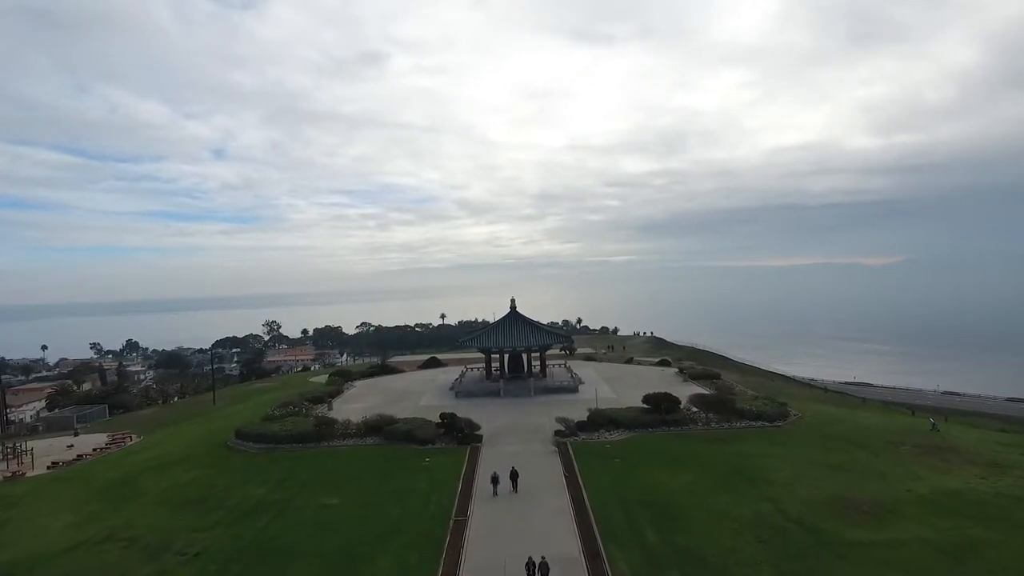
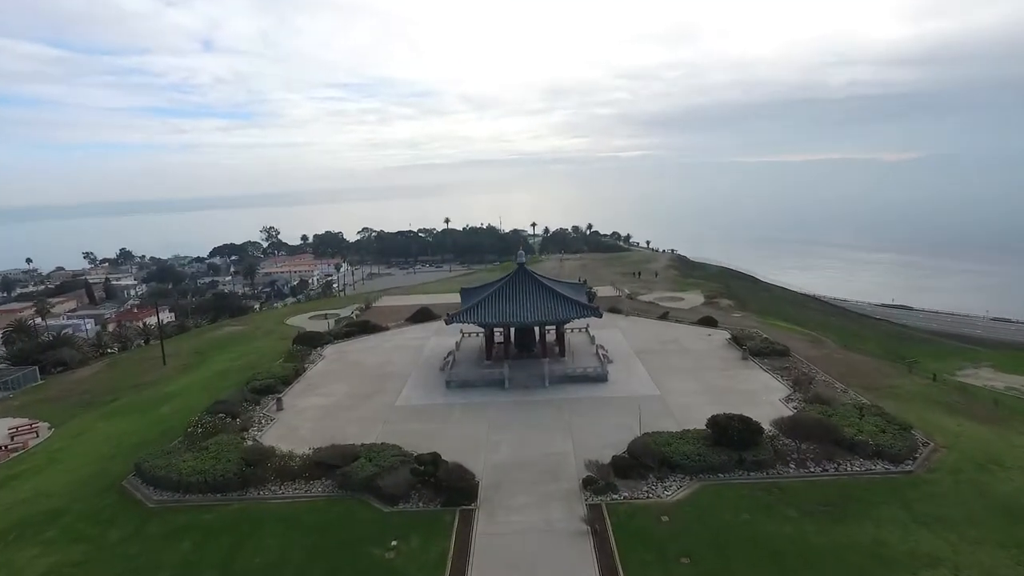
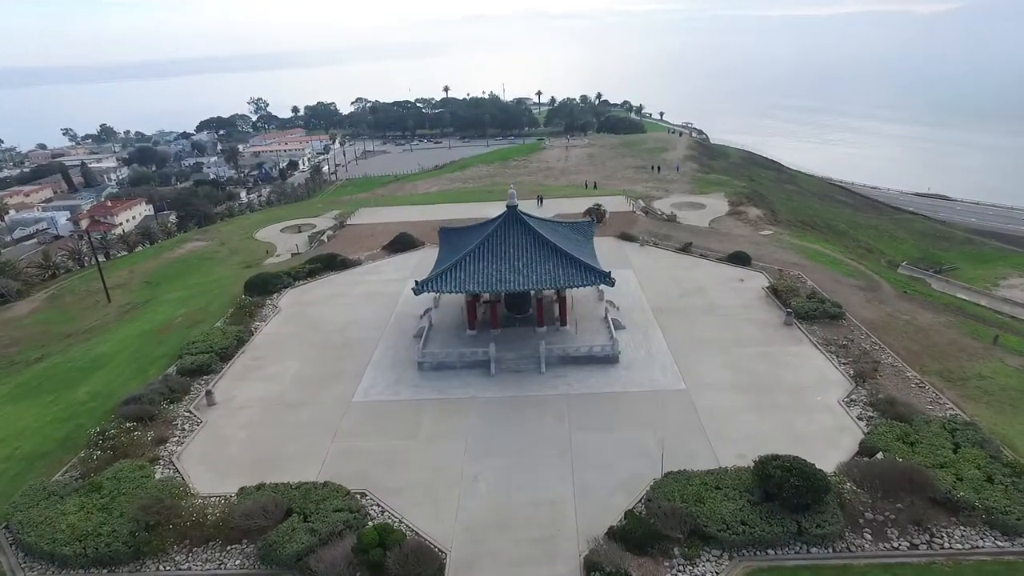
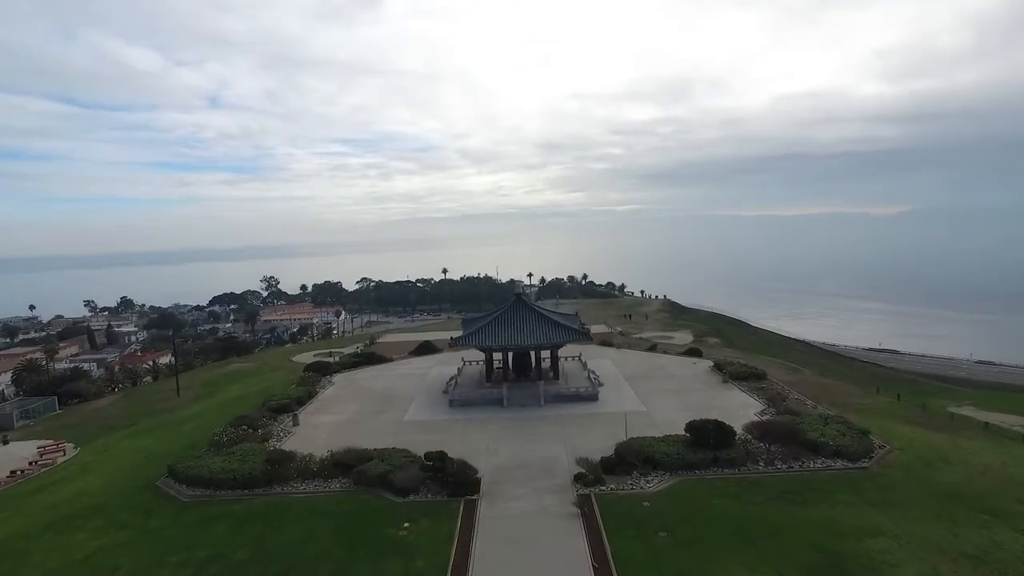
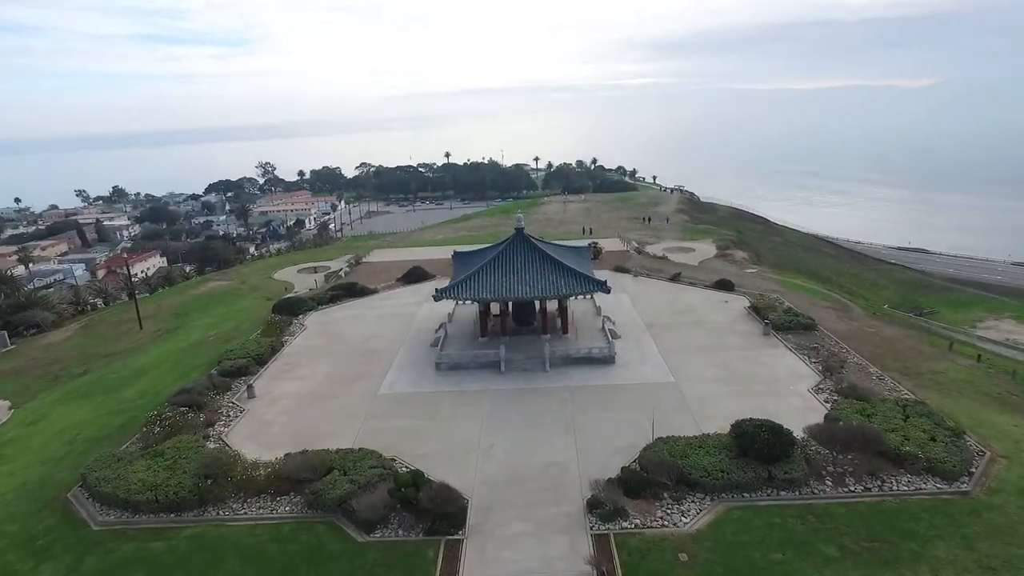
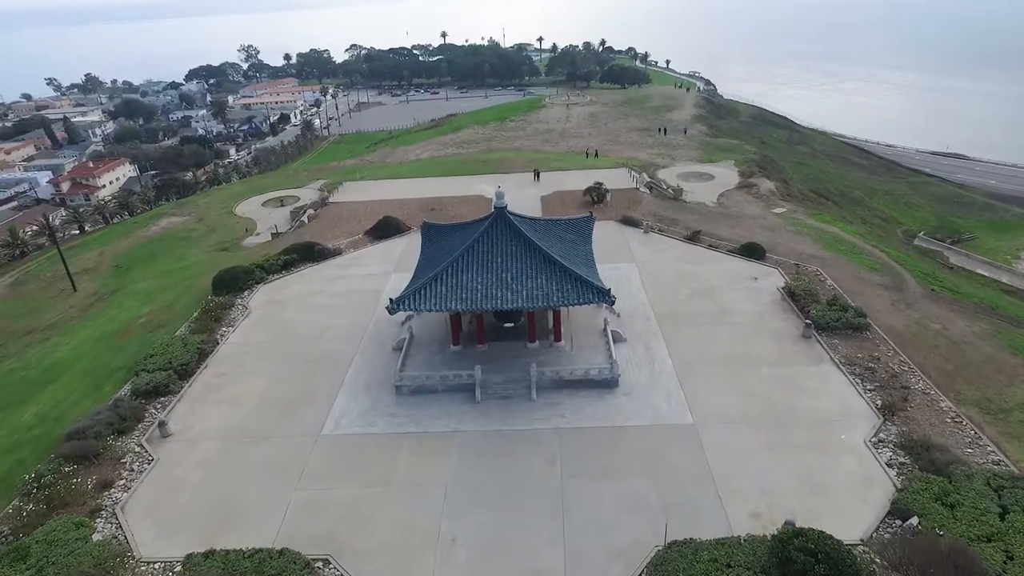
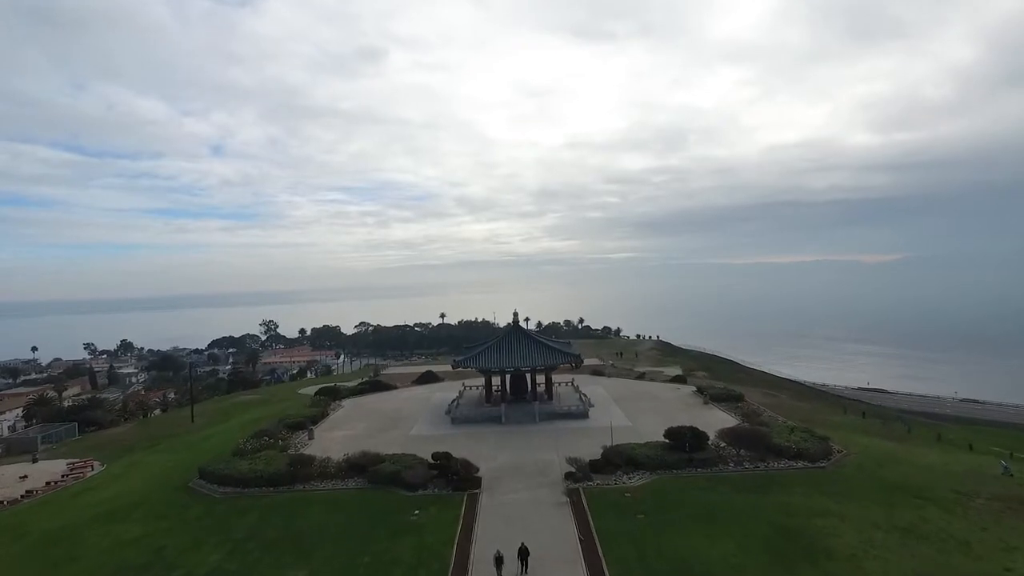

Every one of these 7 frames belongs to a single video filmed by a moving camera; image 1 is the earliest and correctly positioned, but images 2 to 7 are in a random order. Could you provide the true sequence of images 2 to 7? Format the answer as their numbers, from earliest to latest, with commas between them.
7, 4, 2, 5, 3, 6
